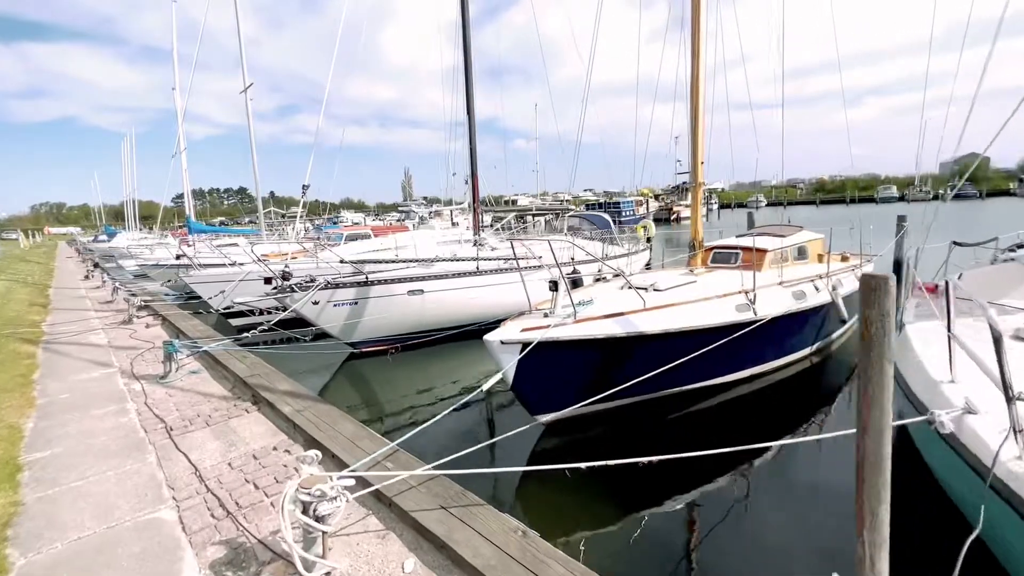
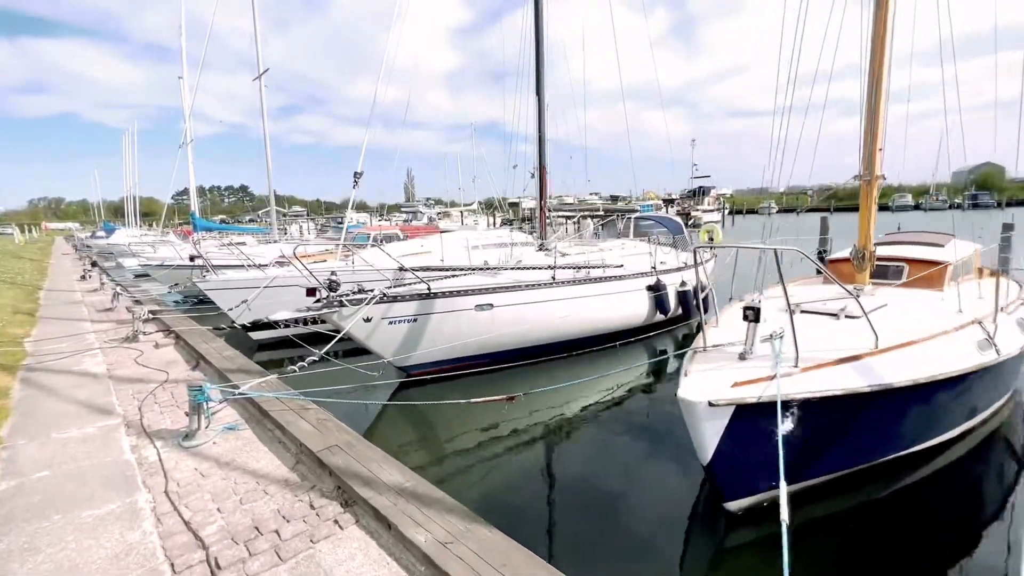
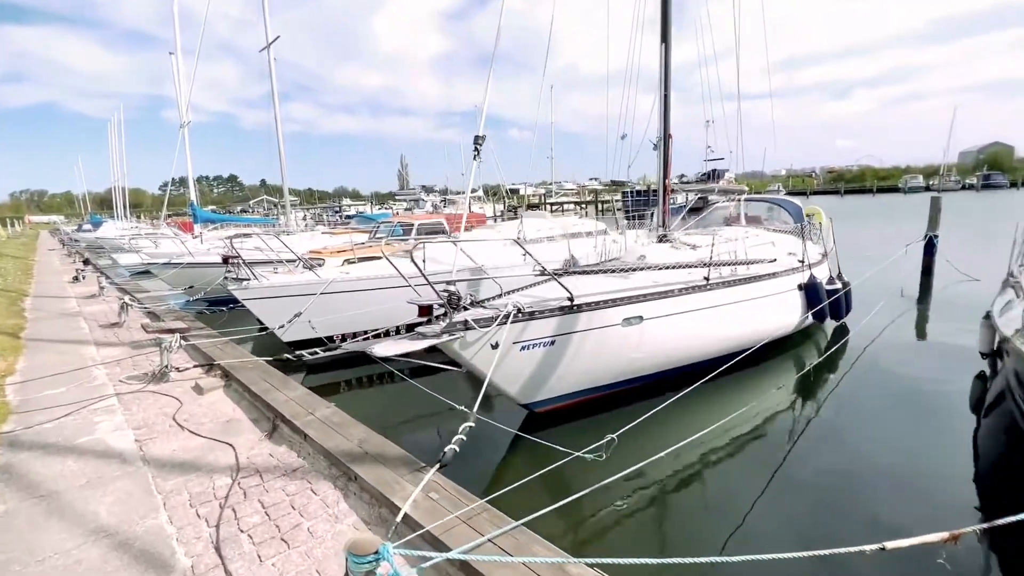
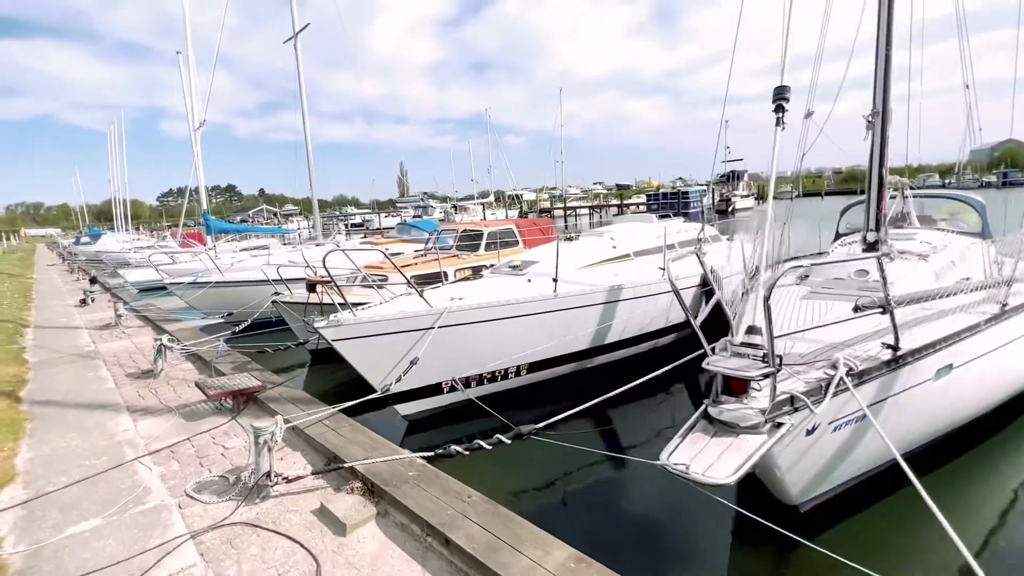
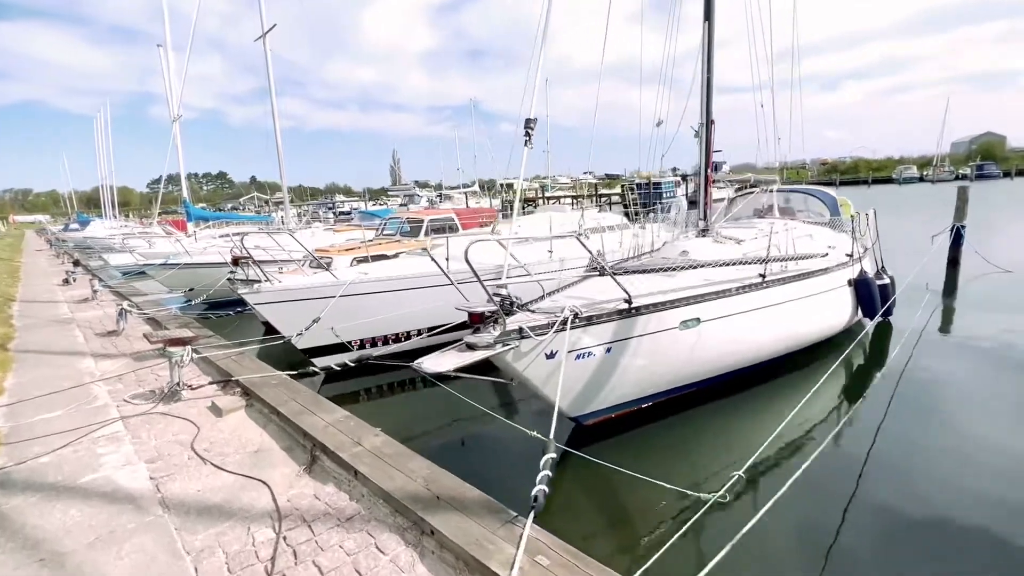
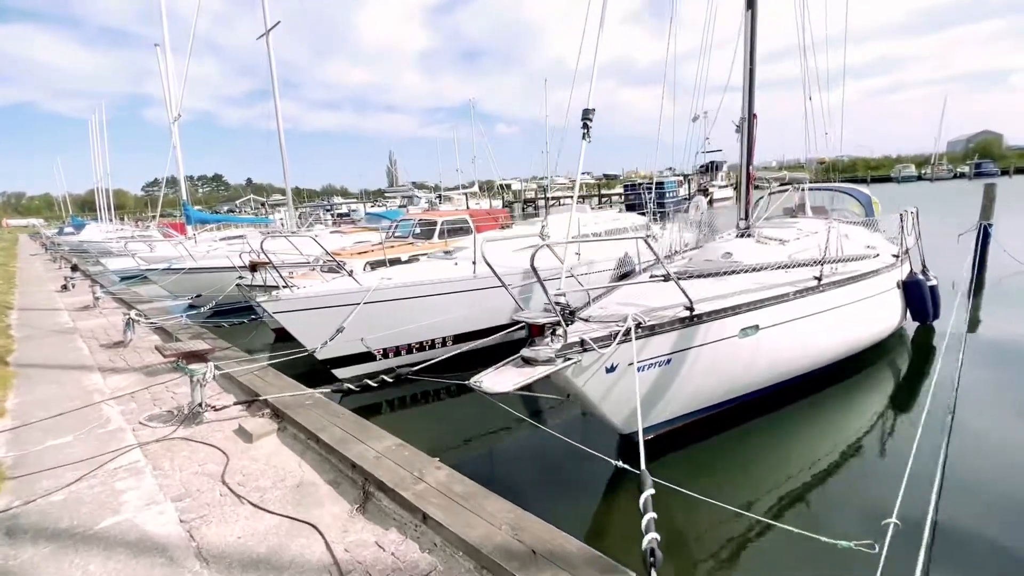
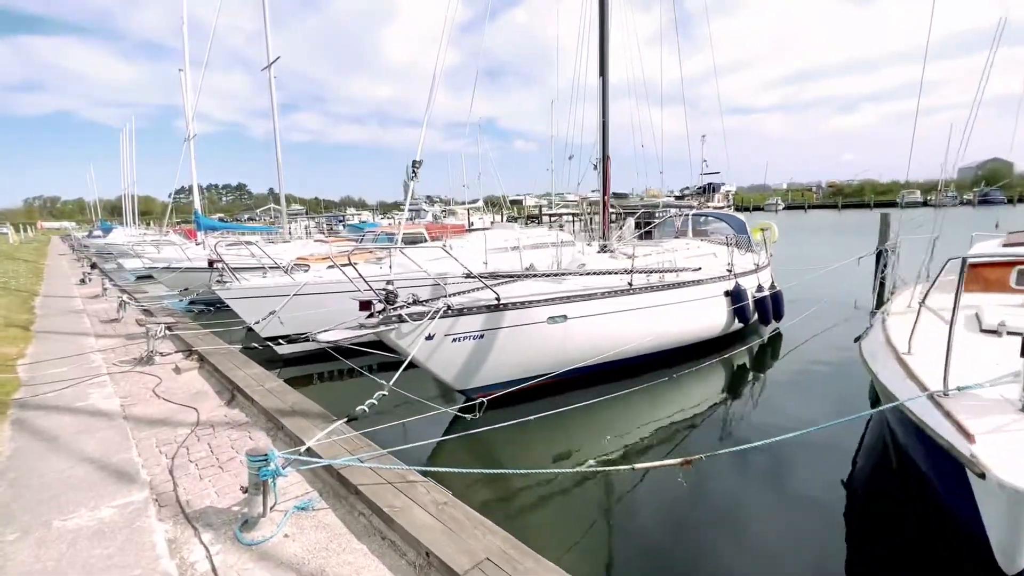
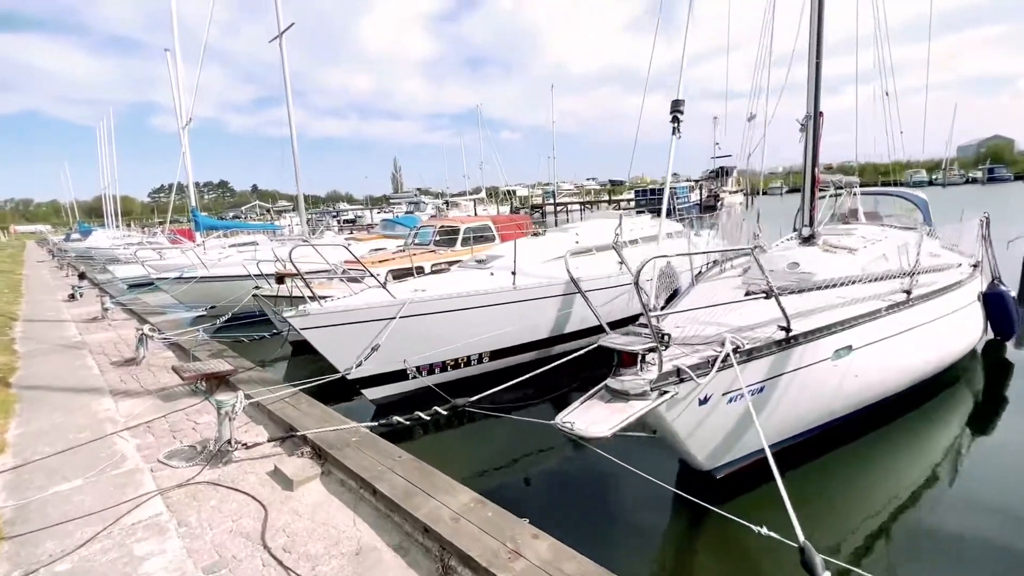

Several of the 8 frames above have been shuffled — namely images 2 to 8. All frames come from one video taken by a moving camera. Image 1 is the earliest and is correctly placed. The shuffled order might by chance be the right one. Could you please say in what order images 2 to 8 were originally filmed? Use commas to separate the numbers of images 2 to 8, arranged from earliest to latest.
2, 7, 3, 5, 6, 8, 4
